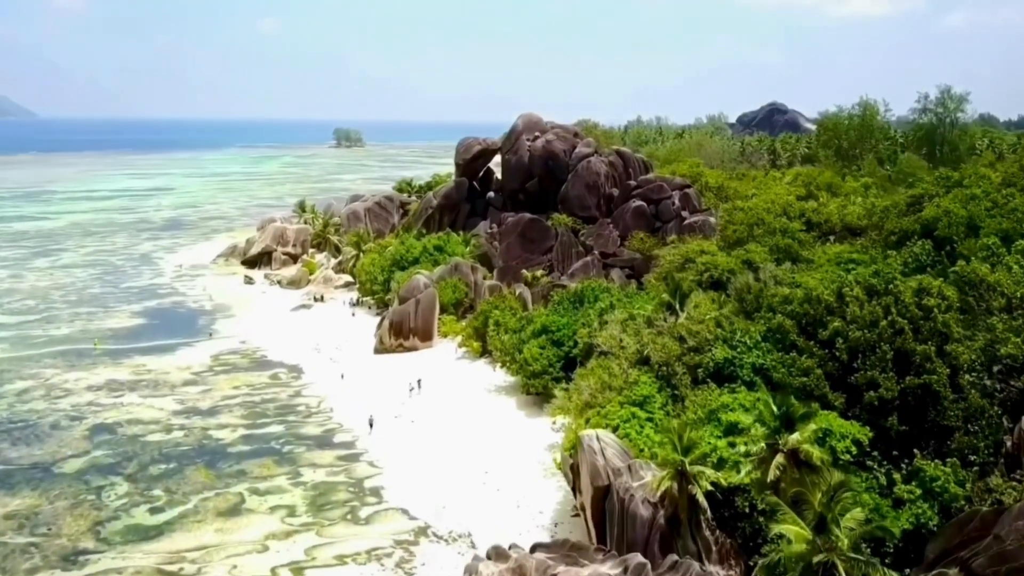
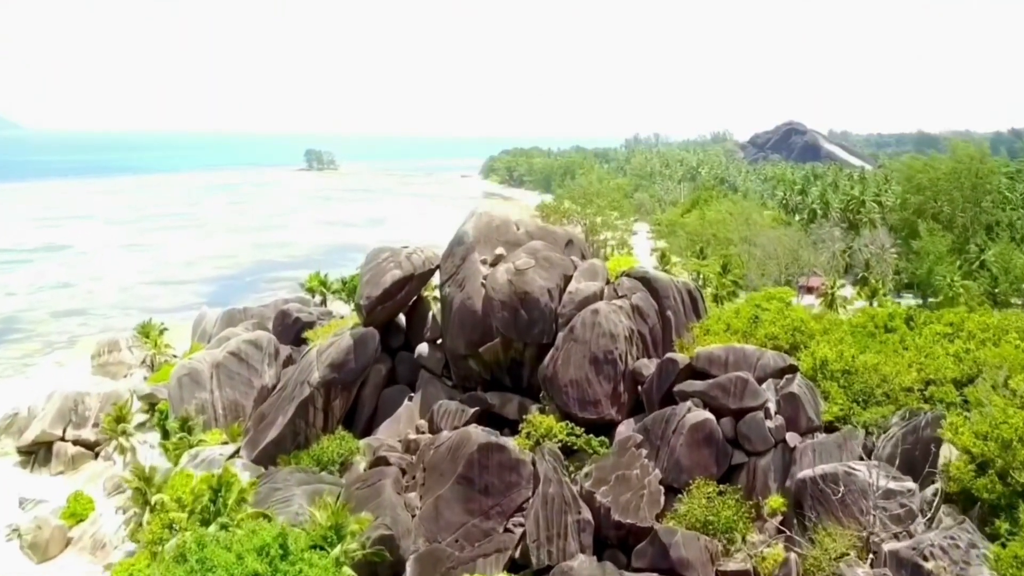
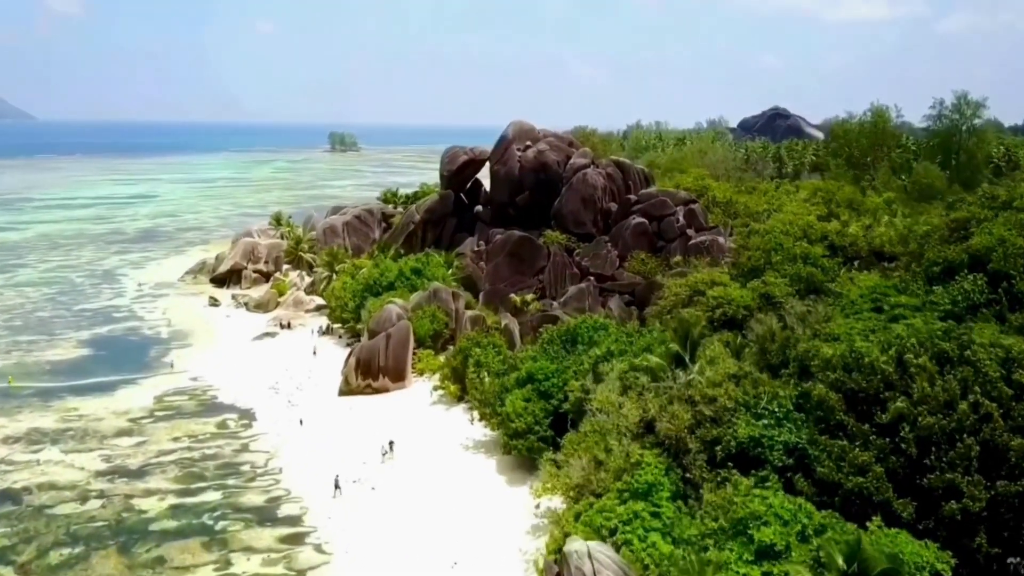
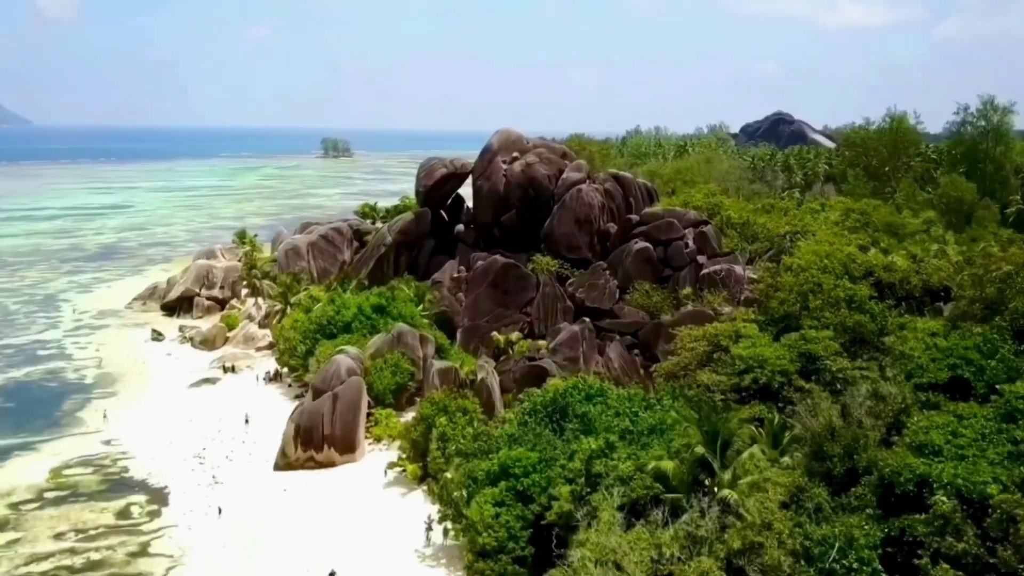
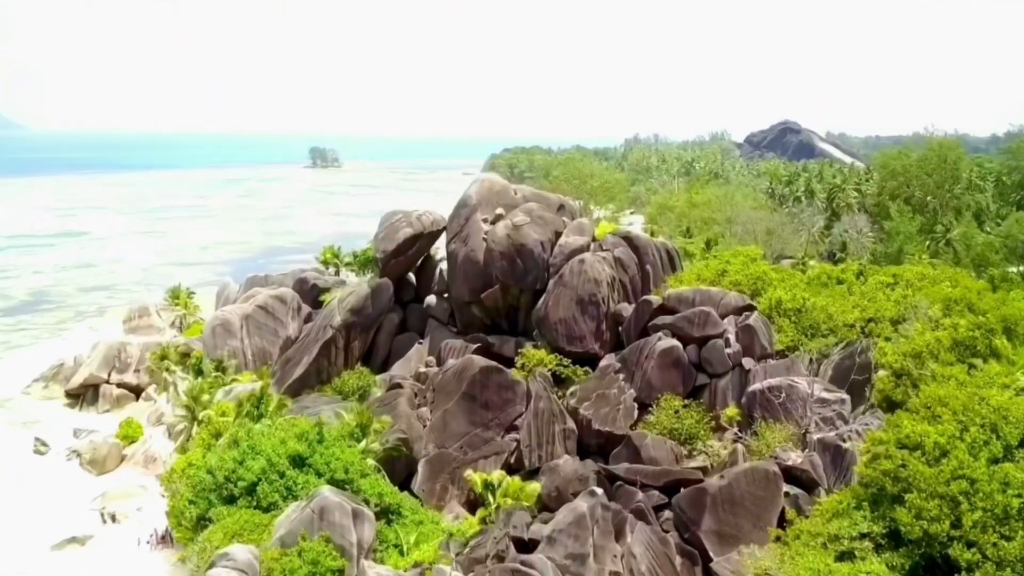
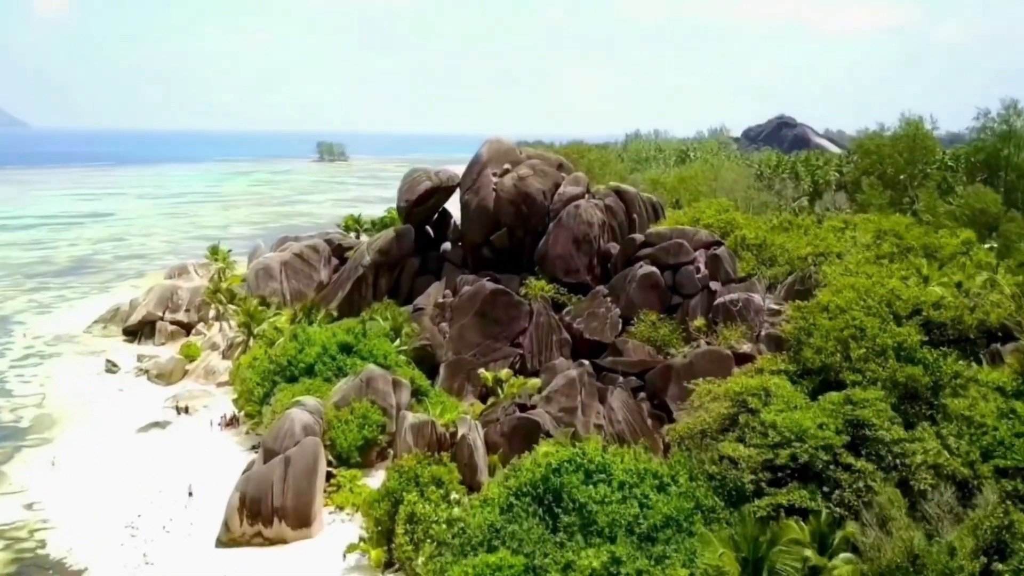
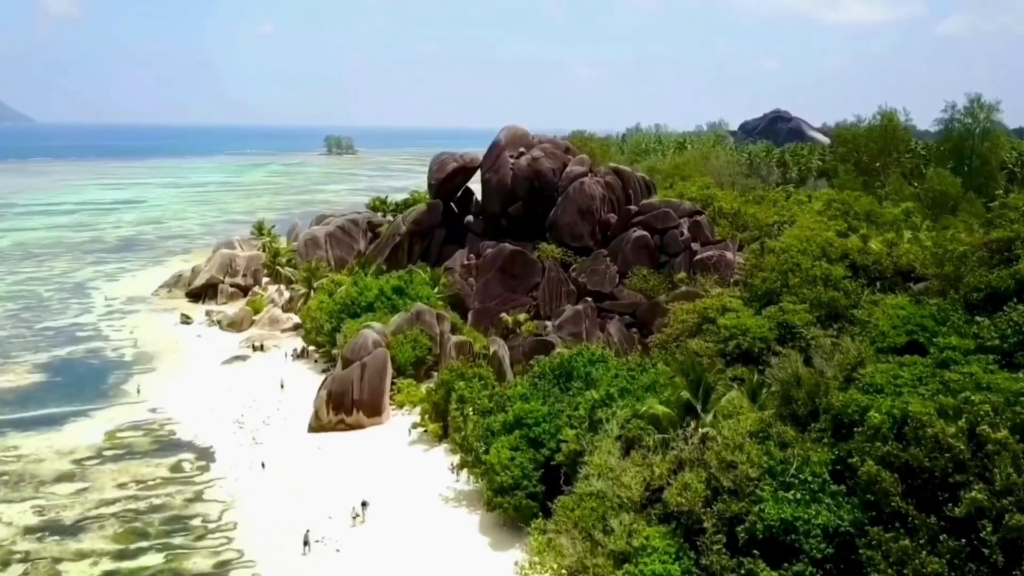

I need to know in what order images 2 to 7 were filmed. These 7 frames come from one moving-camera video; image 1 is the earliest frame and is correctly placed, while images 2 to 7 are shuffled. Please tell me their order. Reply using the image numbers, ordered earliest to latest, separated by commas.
3, 7, 4, 6, 5, 2
